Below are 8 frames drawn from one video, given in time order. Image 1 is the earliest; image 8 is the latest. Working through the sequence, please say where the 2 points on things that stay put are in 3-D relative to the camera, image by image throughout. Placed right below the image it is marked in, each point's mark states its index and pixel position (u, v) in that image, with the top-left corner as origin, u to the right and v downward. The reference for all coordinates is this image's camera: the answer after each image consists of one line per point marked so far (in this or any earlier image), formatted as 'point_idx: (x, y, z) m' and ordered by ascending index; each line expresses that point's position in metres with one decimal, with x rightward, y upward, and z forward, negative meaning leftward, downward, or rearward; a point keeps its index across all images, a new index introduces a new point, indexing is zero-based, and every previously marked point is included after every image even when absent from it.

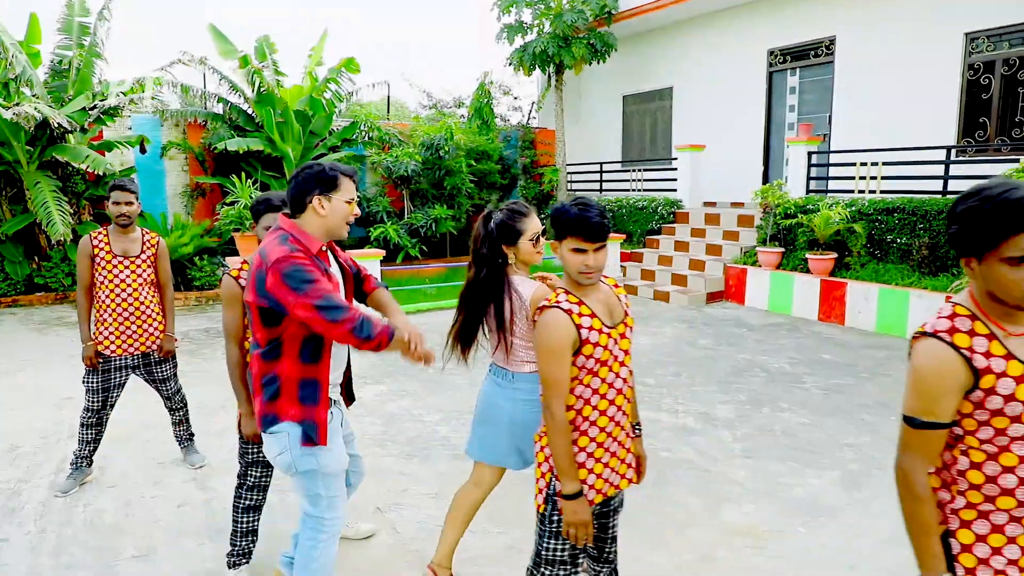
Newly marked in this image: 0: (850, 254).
0: (+4.3, +0.4, +7.2) m
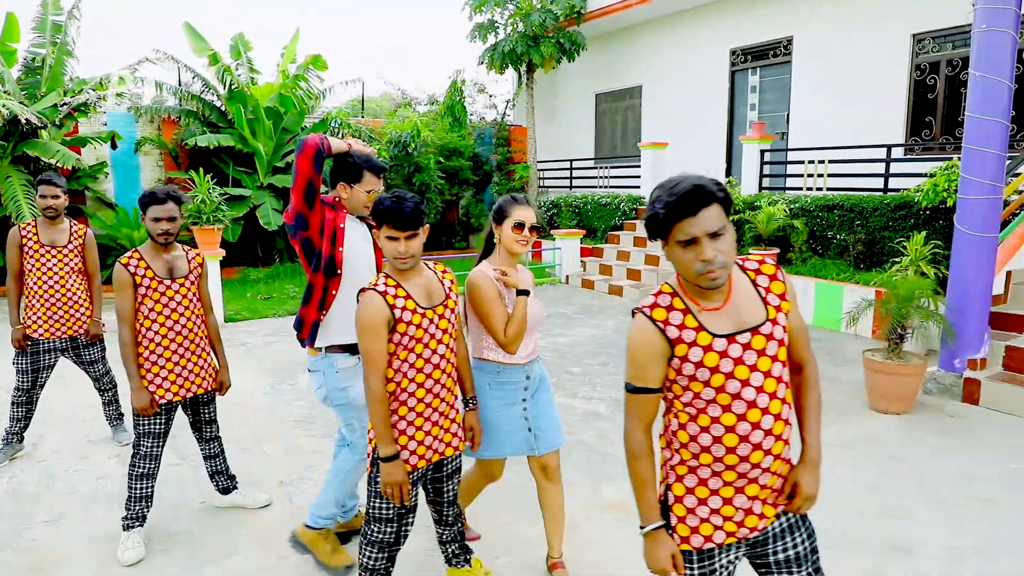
0: (+3.7, +0.5, +7.4) m
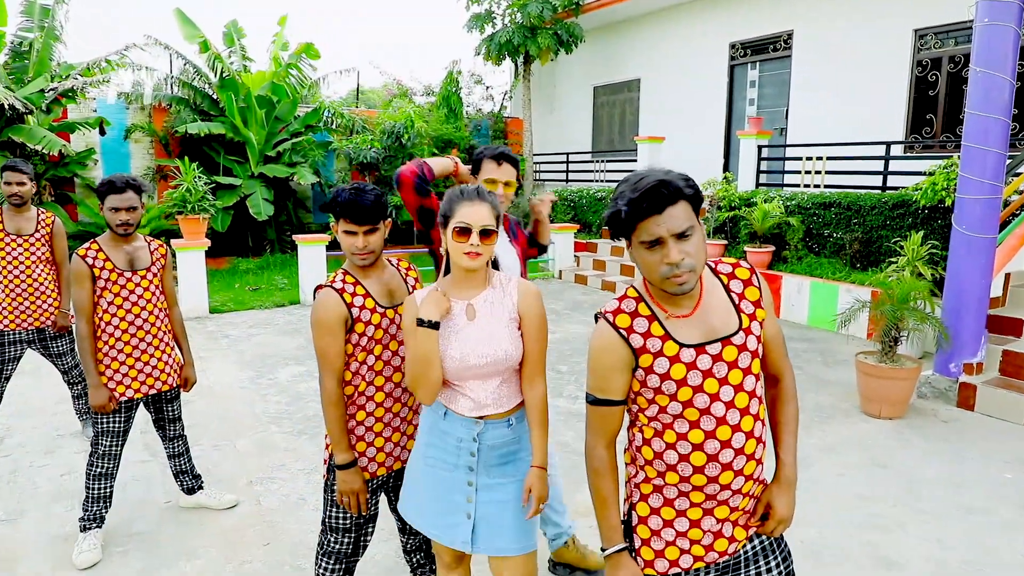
0: (+3.6, +0.5, +7.3) m
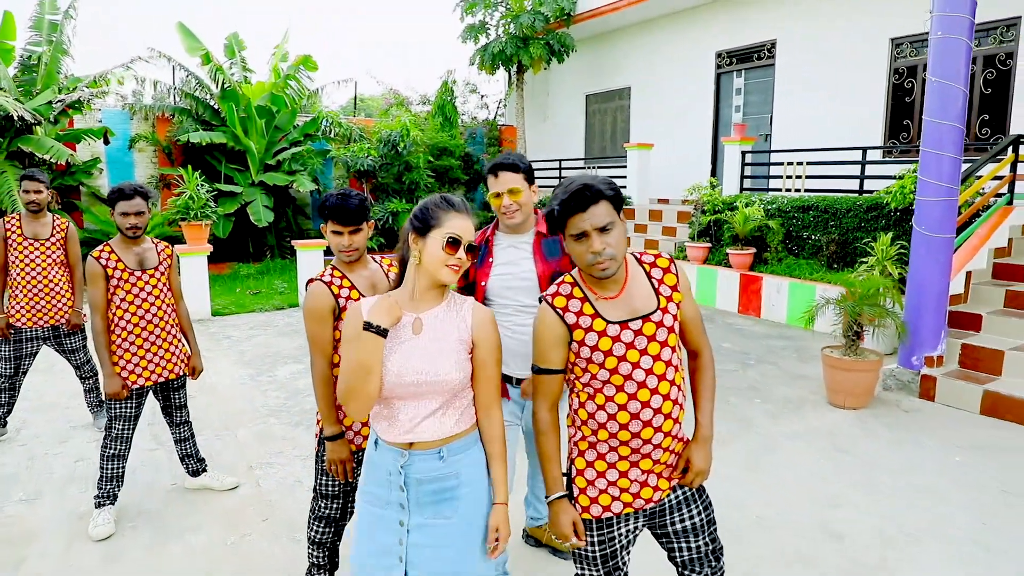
0: (+3.4, +0.5, +7.5) m
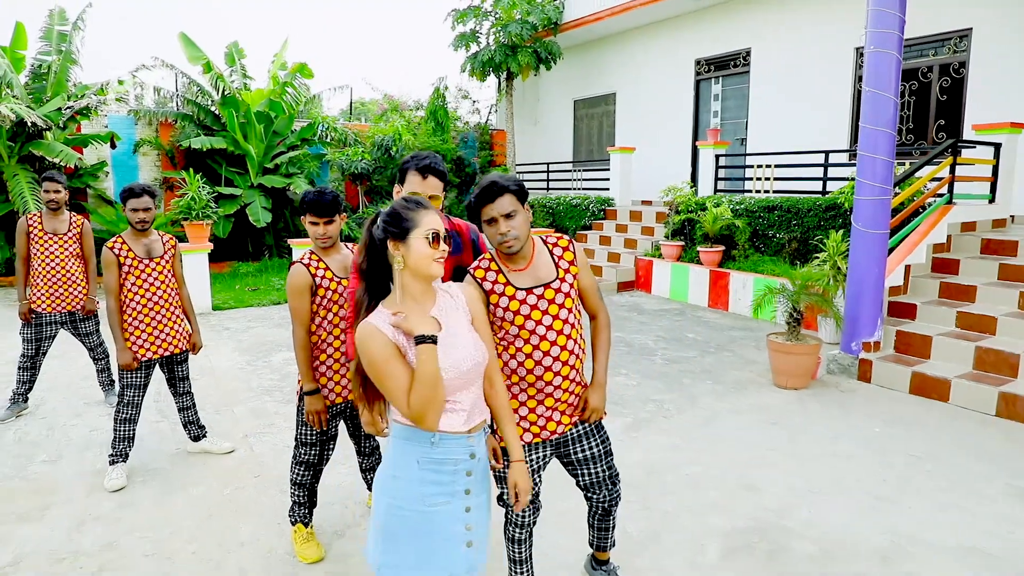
0: (+3.2, +0.6, +8.0) m
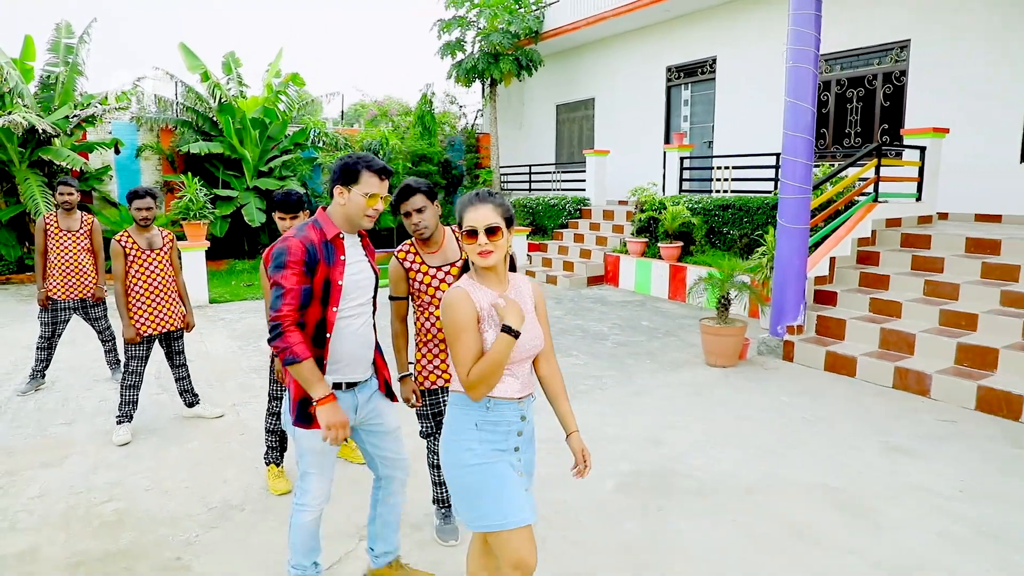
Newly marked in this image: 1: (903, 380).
0: (+2.8, +0.7, +8.6) m
1: (+3.4, -0.8, +4.9) m
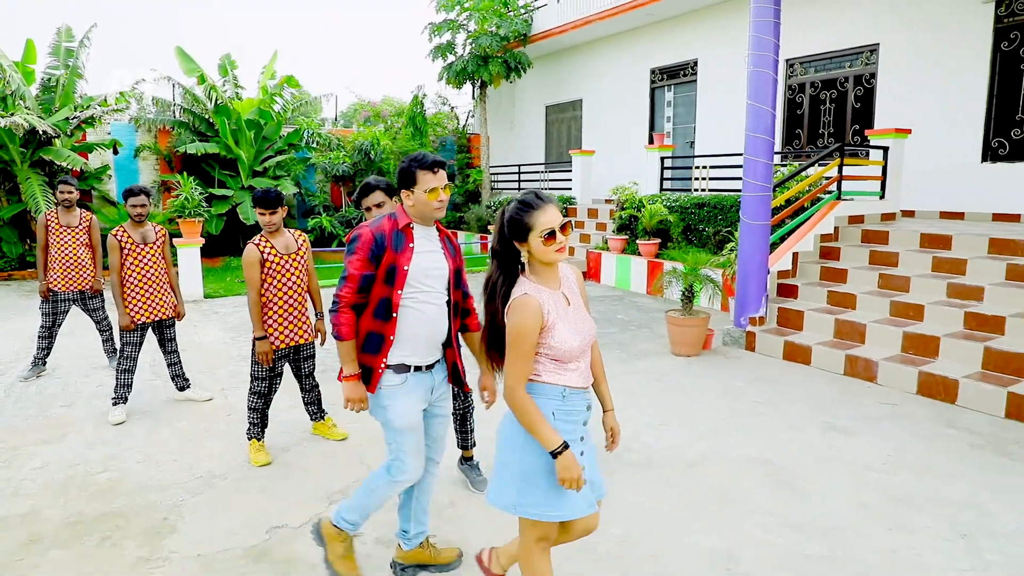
0: (+2.6, +0.8, +8.9) m
1: (+3.2, -0.7, +5.2) m
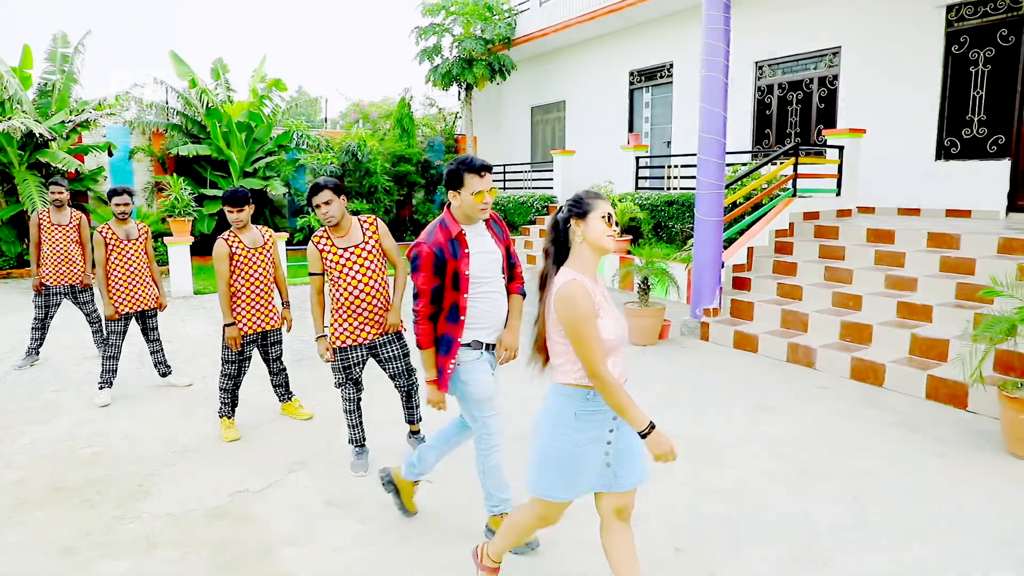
0: (+2.2, +0.8, +9.2) m
1: (+2.8, -0.7, +5.6) m
